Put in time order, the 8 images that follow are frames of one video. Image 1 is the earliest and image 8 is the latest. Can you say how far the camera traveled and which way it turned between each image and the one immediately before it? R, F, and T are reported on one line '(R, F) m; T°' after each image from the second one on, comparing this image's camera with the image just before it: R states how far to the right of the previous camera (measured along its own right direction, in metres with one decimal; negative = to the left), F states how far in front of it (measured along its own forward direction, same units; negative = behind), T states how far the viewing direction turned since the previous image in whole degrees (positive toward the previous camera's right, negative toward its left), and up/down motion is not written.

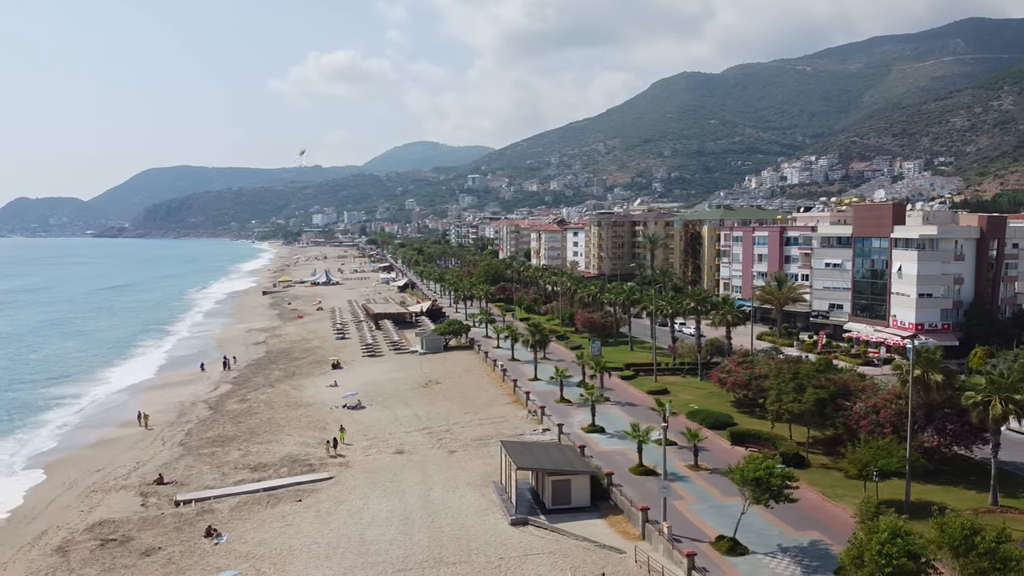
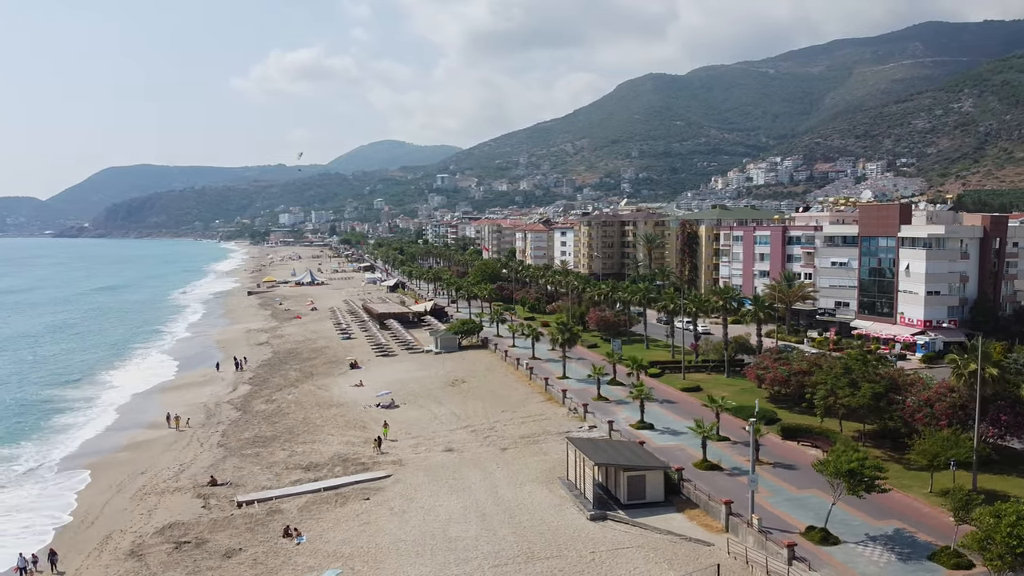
(-3.8, -0.2) m; +3°
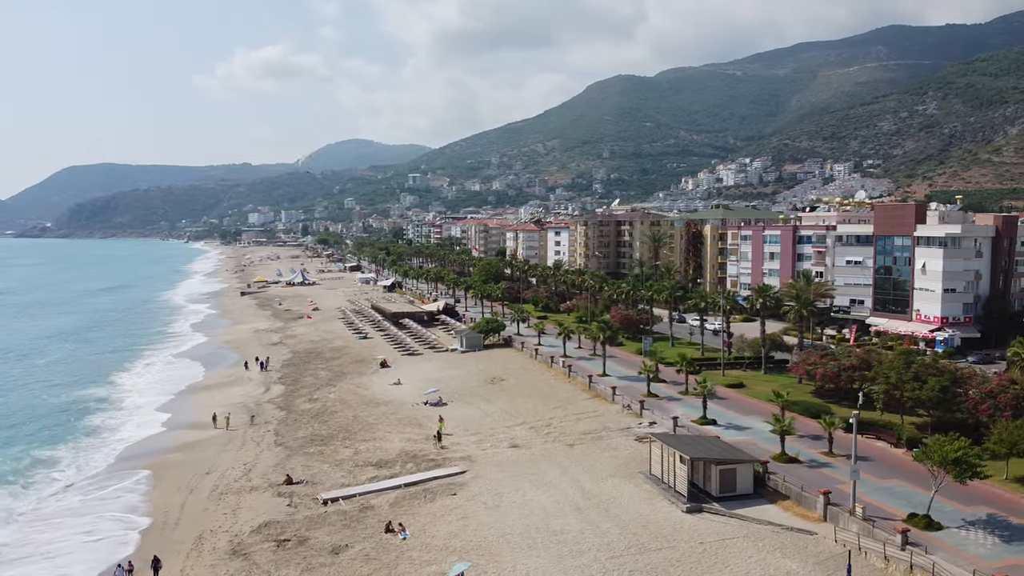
(-4.4, -0.4) m; +2°
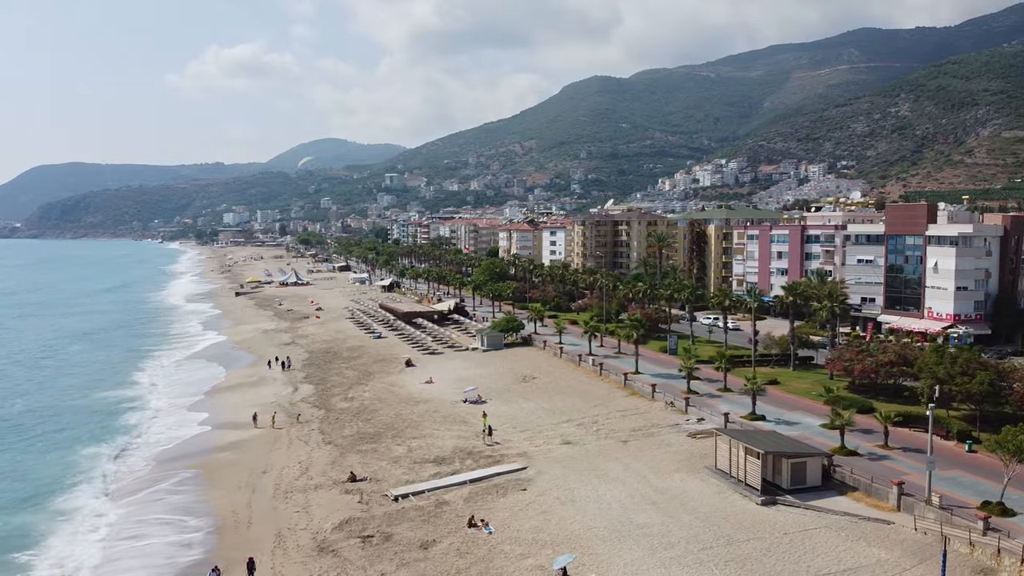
(-3.7, -0.4) m; +2°
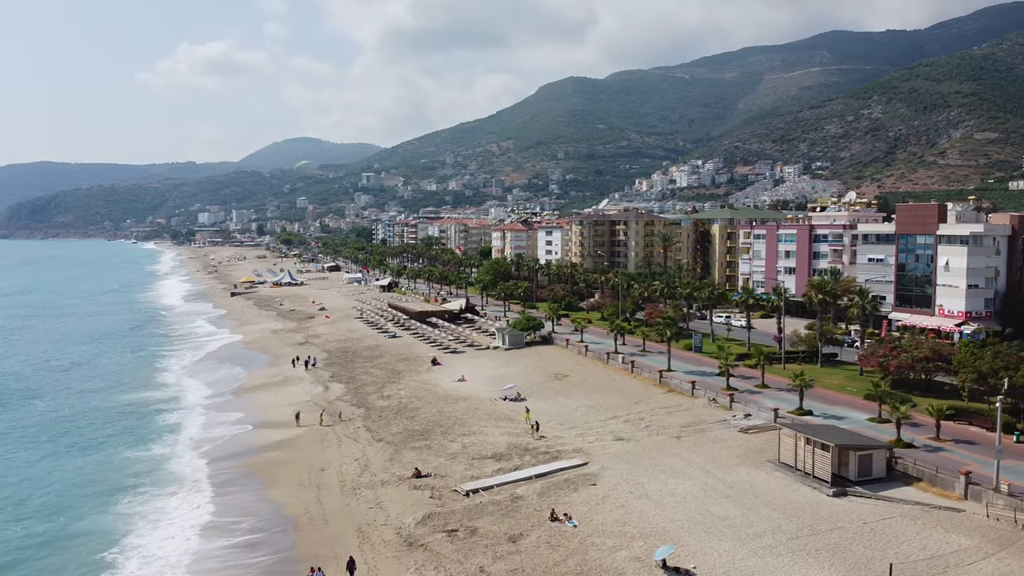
(-3.7, -0.4) m; +2°
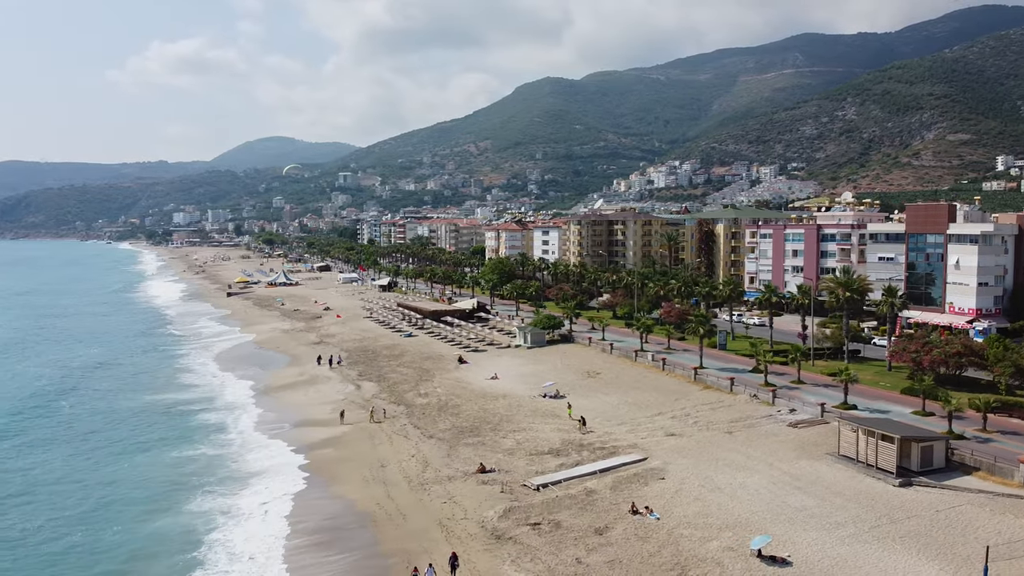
(-3.8, -0.5) m; +2°
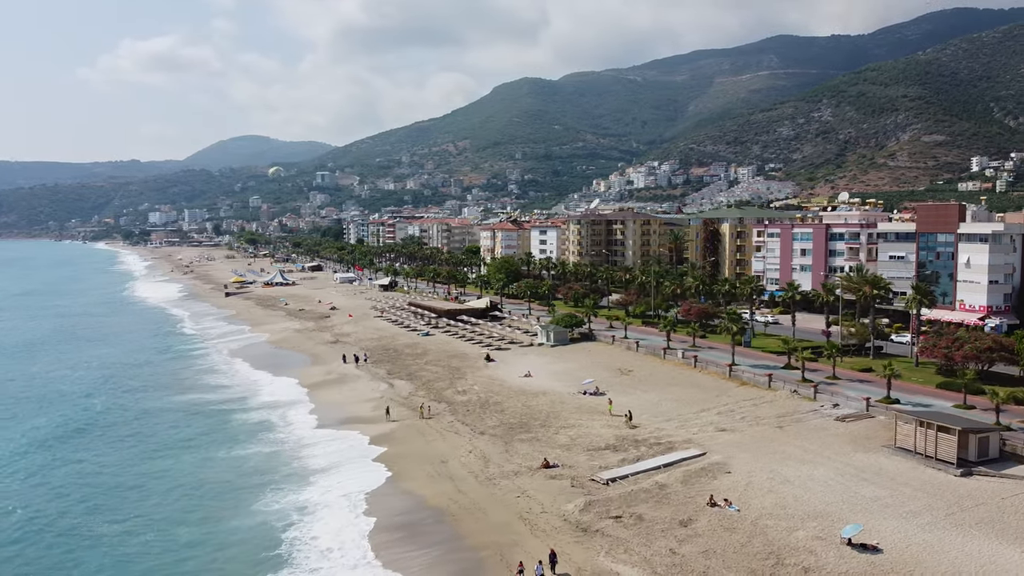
(-3.8, -0.5) m; +2°
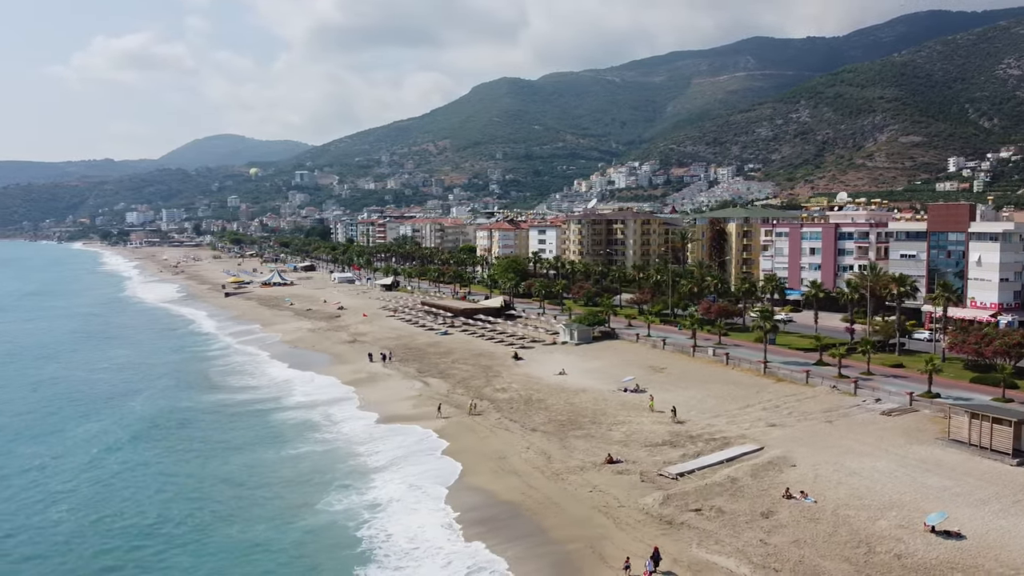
(-3.8, -0.5) m; +2°
